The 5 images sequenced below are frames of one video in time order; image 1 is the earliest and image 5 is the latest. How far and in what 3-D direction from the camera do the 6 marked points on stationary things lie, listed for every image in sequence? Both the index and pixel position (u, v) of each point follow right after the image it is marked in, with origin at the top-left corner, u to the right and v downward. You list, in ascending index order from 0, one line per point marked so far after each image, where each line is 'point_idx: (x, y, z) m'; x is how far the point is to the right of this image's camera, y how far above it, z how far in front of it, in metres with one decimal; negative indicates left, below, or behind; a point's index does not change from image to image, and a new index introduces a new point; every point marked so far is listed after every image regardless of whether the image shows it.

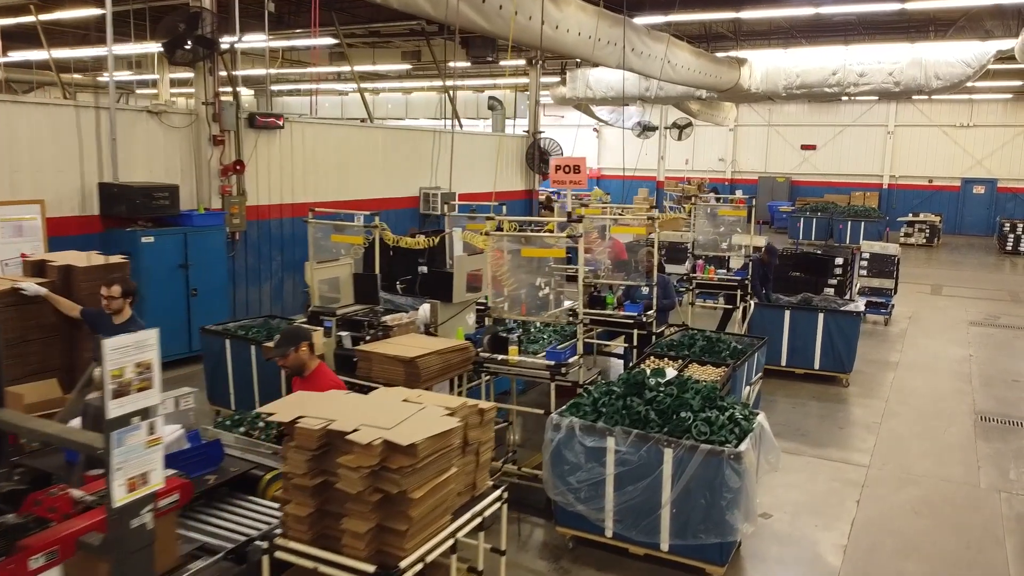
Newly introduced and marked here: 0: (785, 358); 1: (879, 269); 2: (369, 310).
0: (+3.7, -1.0, +8.0) m
1: (+6.7, +0.3, +11.0) m
2: (-1.2, -0.2, +5.0) m
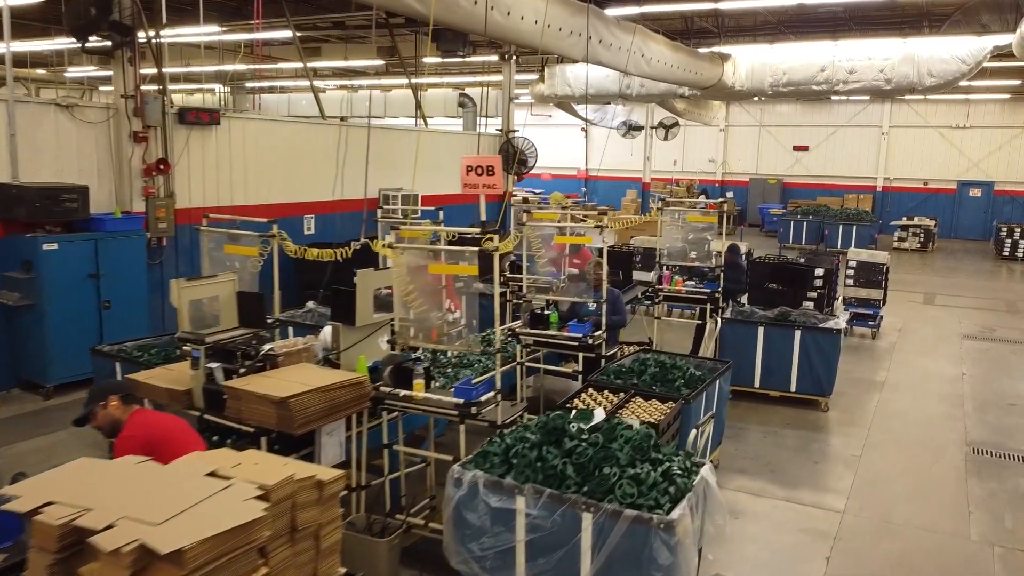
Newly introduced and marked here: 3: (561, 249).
0: (+3.0, -1.1, +7.3) m
1: (+6.1, +0.2, +10.2) m
2: (-1.9, -0.3, +4.3) m
3: (+0.5, +0.4, +5.8) m
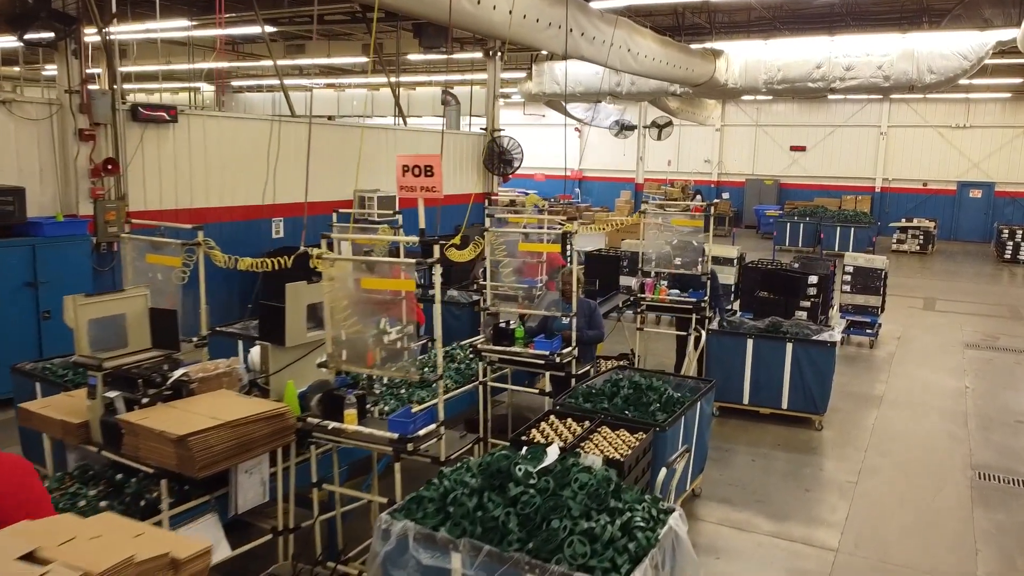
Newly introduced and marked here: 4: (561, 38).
0: (+2.7, -1.2, +6.8) m
1: (+5.7, +0.1, +9.7) m
2: (-2.2, -0.4, +3.8) m
3: (+0.1, +0.3, +5.3) m
4: (+0.7, +3.5, +8.4) m
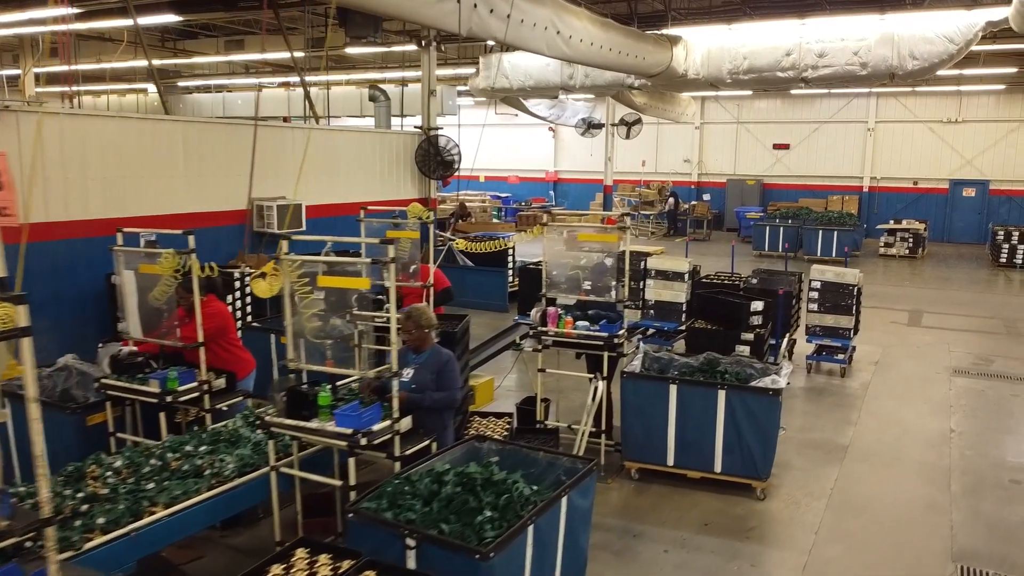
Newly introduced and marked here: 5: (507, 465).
0: (+1.5, -1.5, +5.4) m
1: (+4.5, -0.2, +8.3) m
2: (-3.4, -0.8, +2.4) m
3: (-1.1, 0.0, +3.9) m
4: (-0.6, +3.2, +7.0) m
5: (0.0, -1.2, +4.0) m
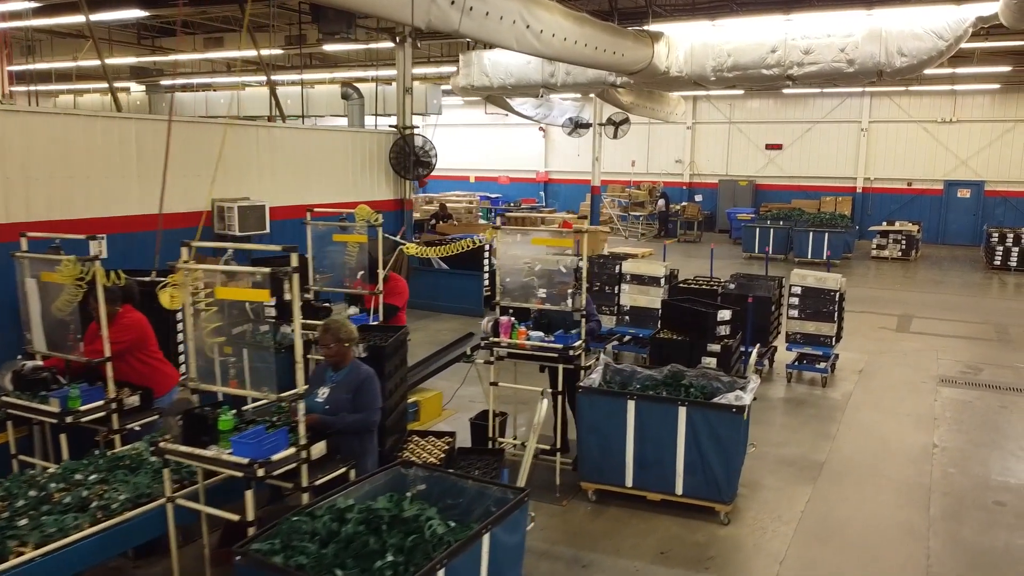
0: (+1.0, -1.6, +5.0) m
1: (+4.0, -0.3, +8.0) m
2: (-3.9, -0.8, +2.0) m
3: (-1.6, -0.1, +3.5) m
4: (-1.0, +3.1, +6.6) m
5: (-0.5, -1.2, +3.6) m
